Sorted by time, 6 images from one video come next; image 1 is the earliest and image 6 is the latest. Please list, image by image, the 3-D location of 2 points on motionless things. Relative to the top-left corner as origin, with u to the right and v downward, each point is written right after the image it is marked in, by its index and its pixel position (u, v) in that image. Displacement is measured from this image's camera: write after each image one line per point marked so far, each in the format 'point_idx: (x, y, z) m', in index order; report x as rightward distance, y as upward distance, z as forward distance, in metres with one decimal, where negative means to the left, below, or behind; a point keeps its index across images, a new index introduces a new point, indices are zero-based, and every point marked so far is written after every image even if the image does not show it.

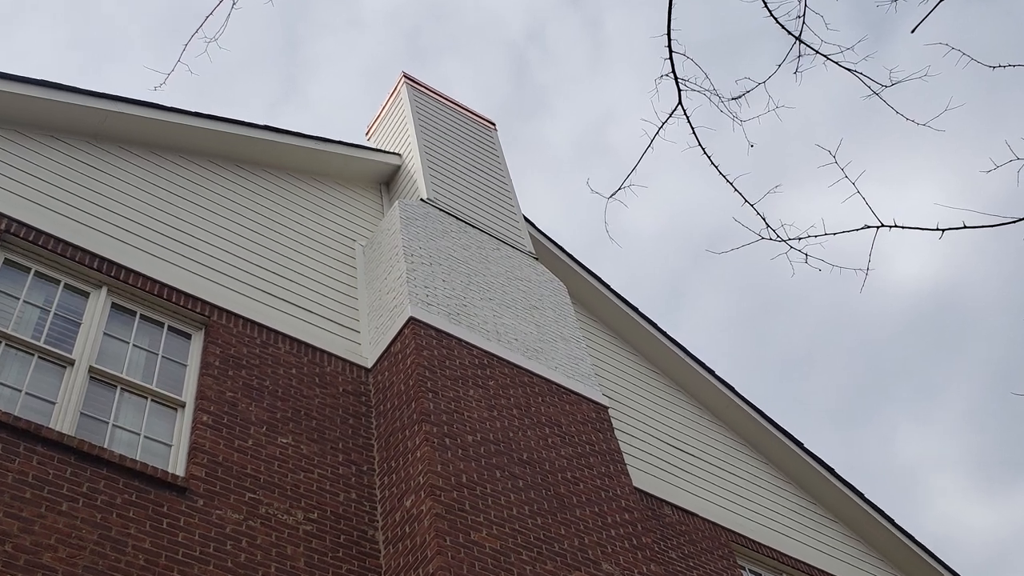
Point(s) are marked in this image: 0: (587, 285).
0: (+1.0, +0.1, +14.8) m
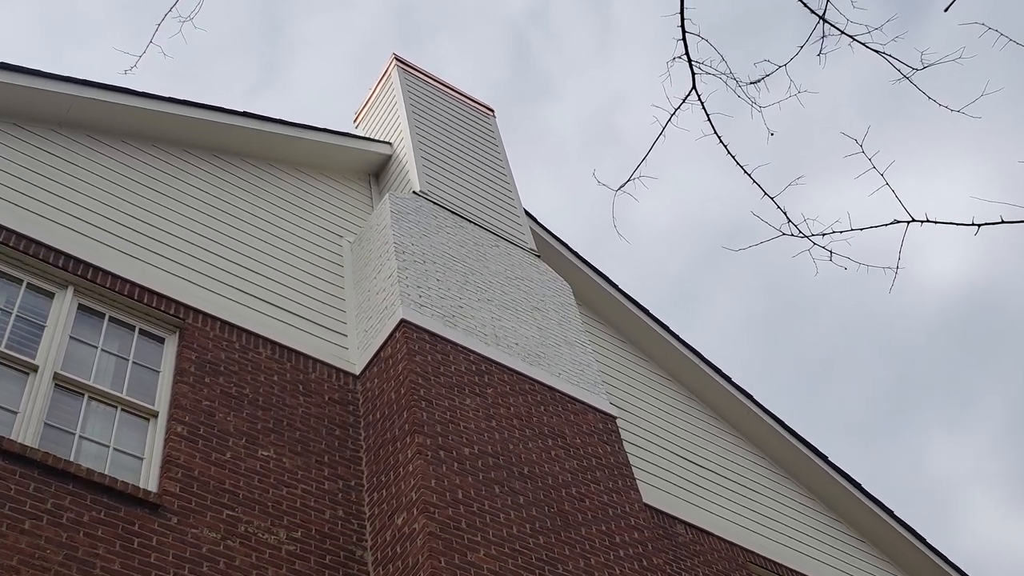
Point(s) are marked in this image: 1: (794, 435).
0: (+1.0, +0.1, +13.8) m
1: (+3.4, -1.7, +13.7) m
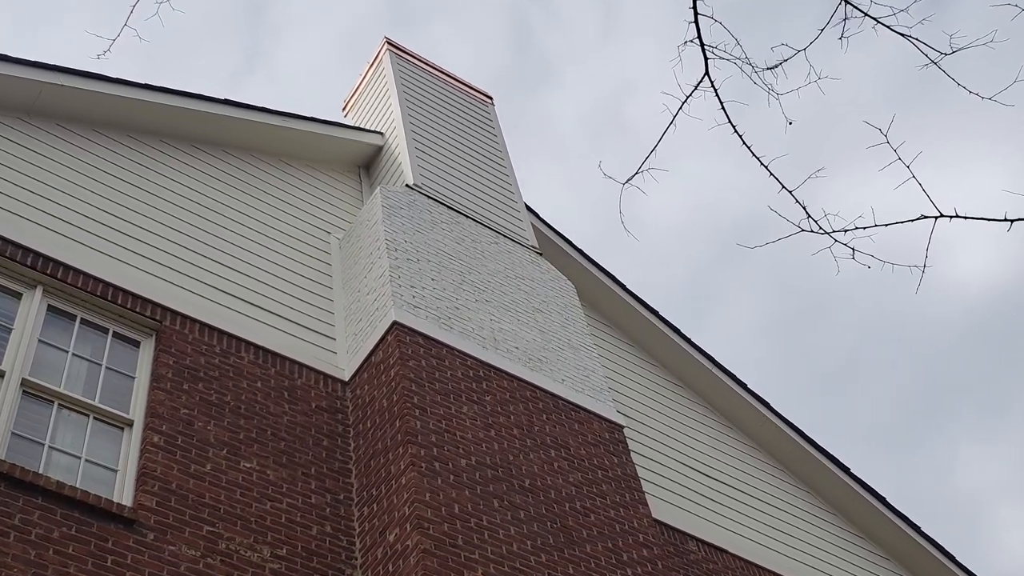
0: (+1.0, +0.1, +13.1) m
1: (+3.4, -1.7, +12.9) m
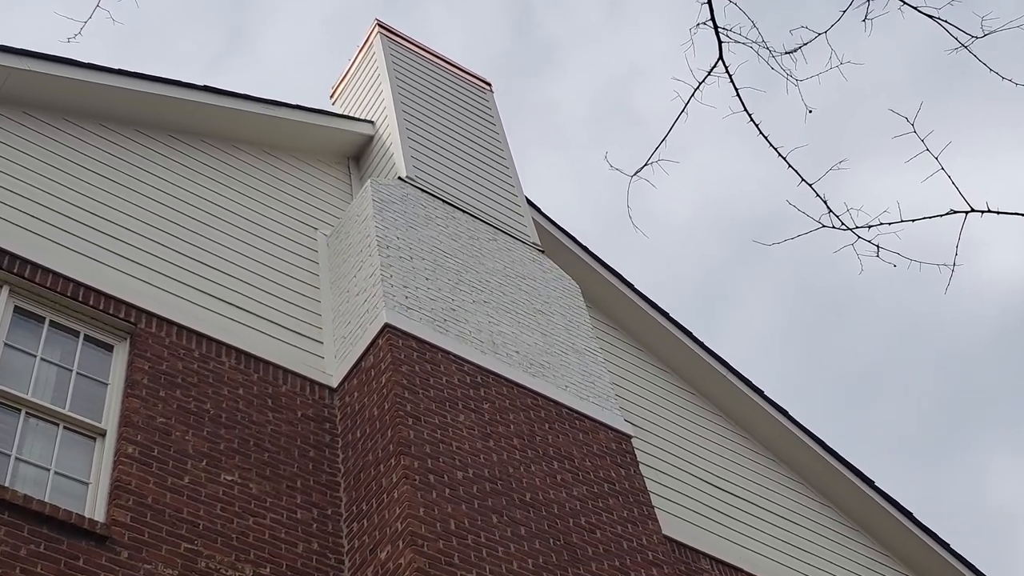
0: (+1.0, +0.1, +12.3) m
1: (+3.4, -1.7, +12.2) m
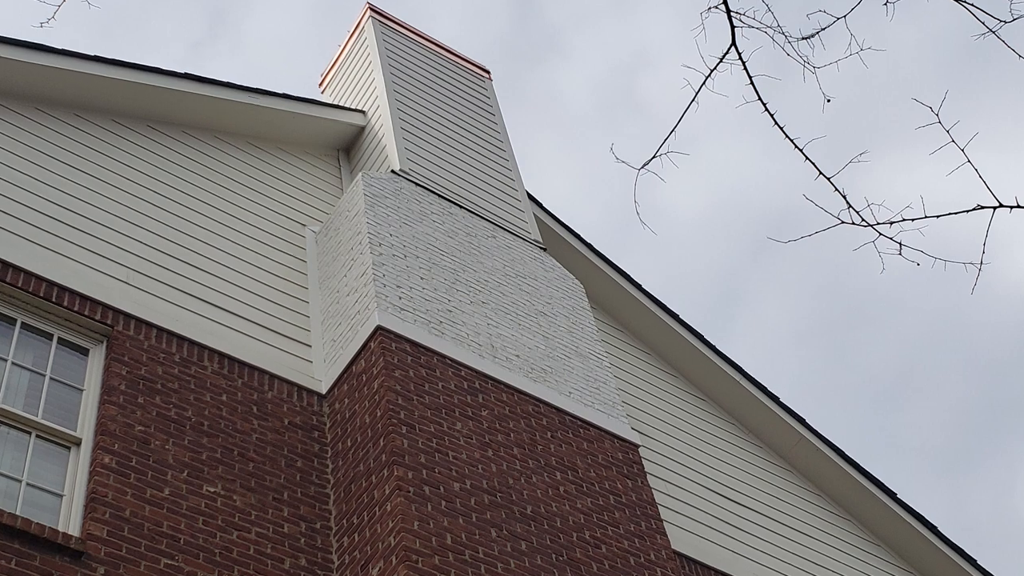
0: (+1.0, +0.1, +11.7) m
1: (+3.4, -1.7, +11.6) m
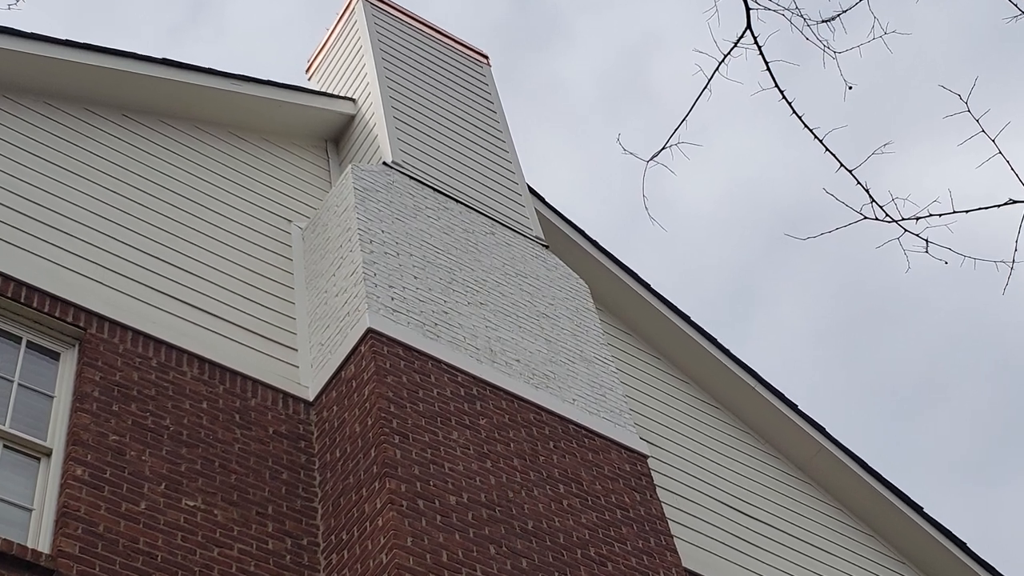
0: (+1.0, +0.1, +11.1) m
1: (+3.4, -1.7, +11.0) m
